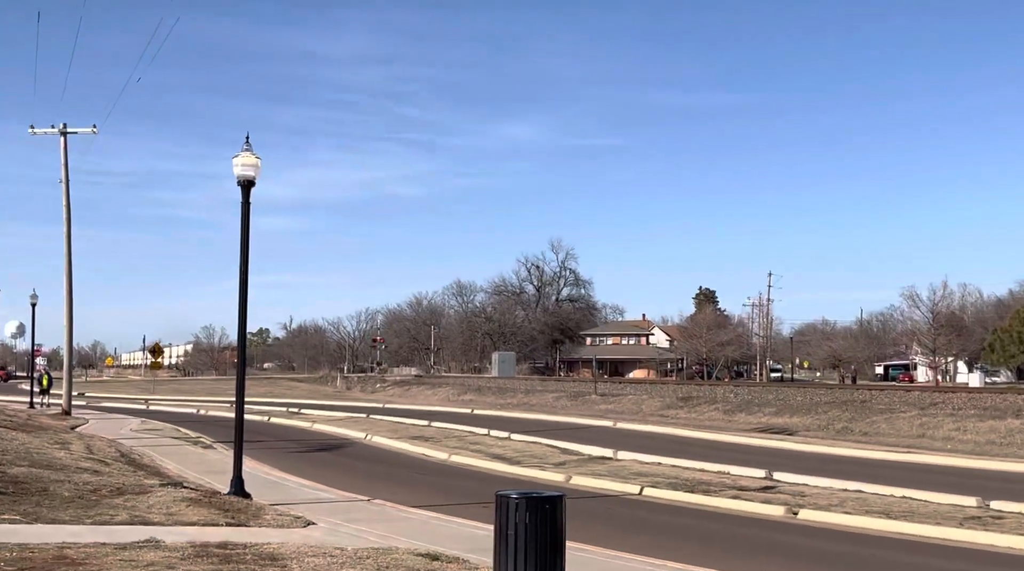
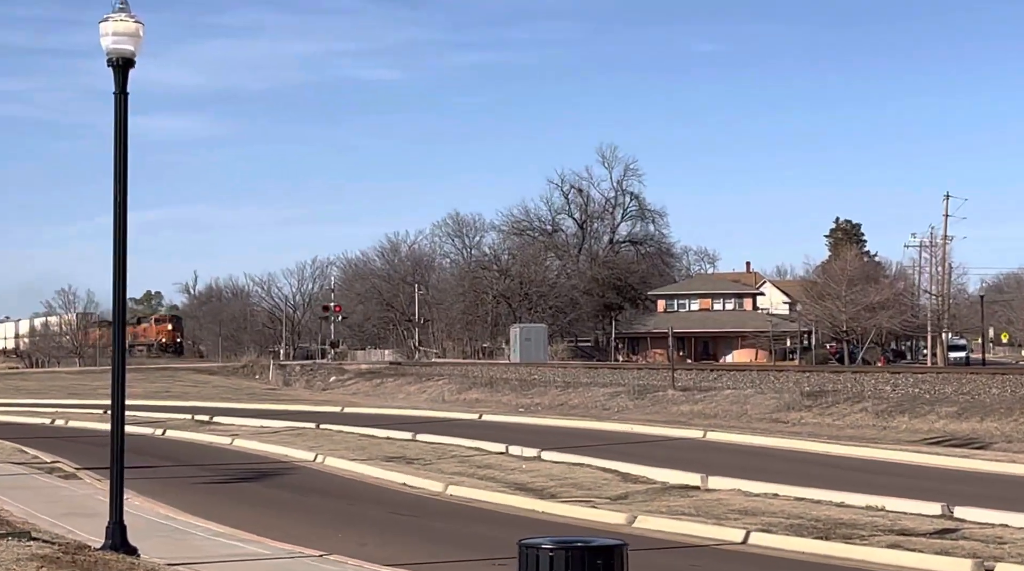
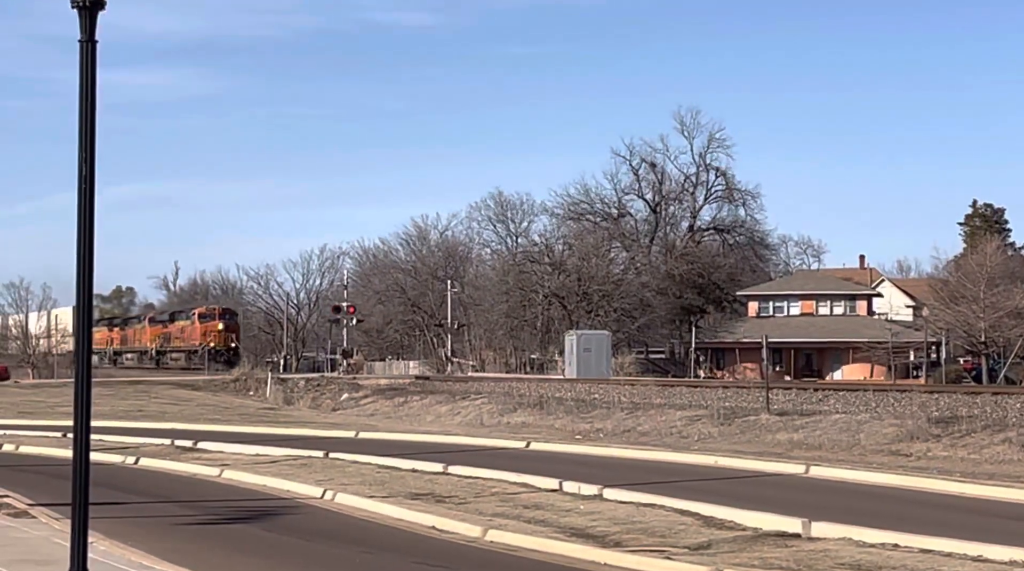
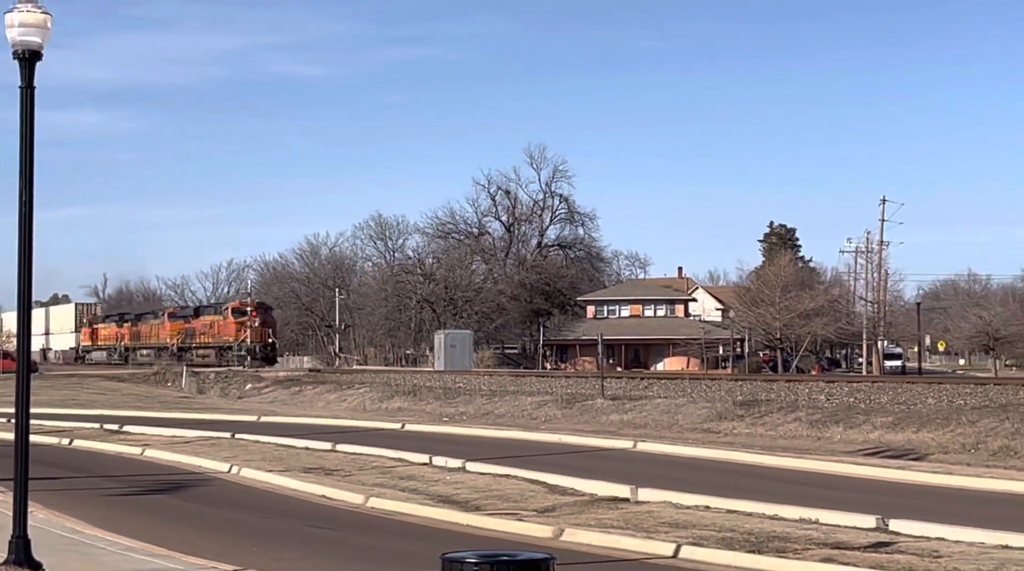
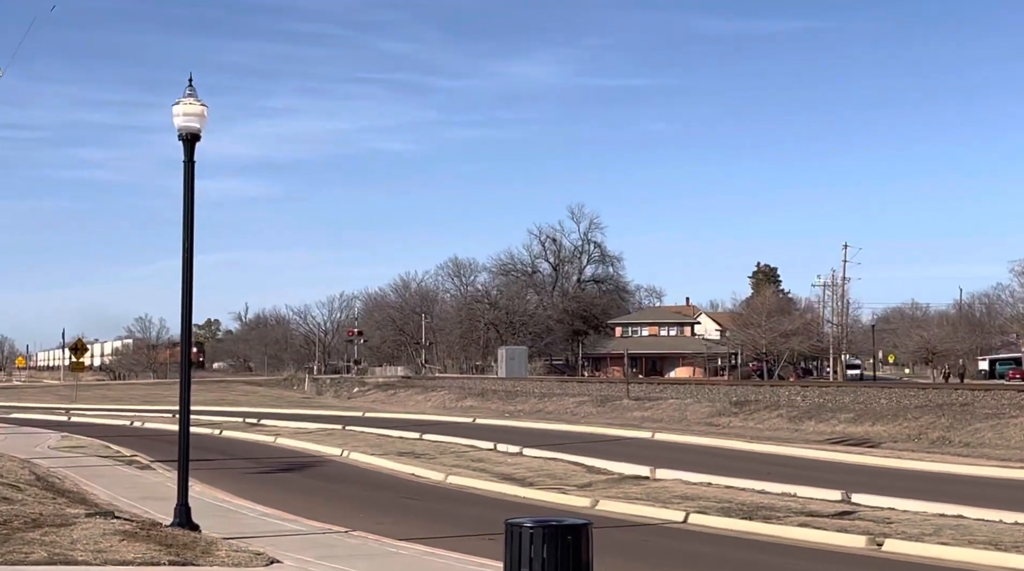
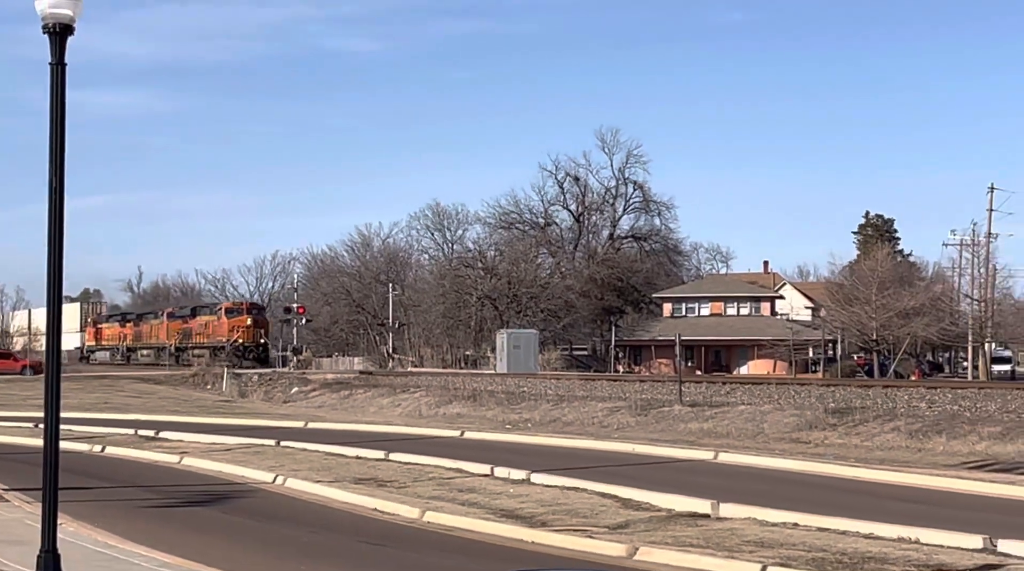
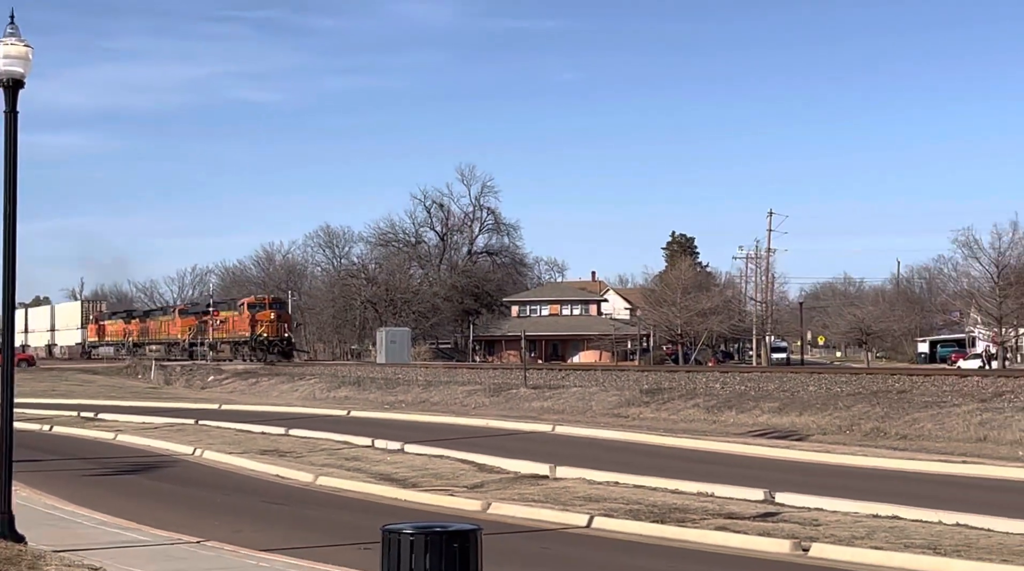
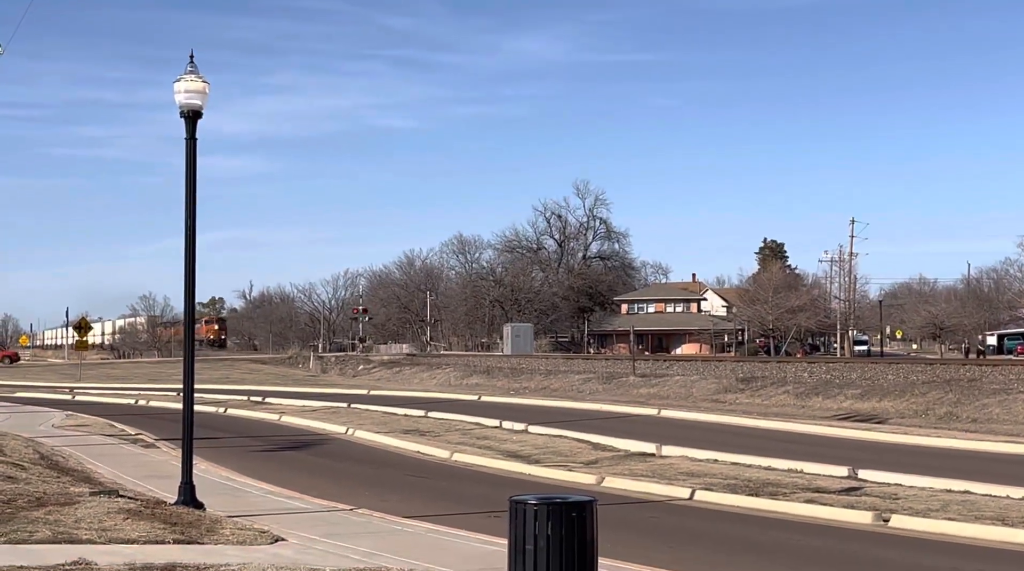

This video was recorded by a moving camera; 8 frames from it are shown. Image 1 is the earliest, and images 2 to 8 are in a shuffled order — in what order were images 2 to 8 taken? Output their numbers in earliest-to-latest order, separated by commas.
5, 8, 2, 3, 6, 4, 7
